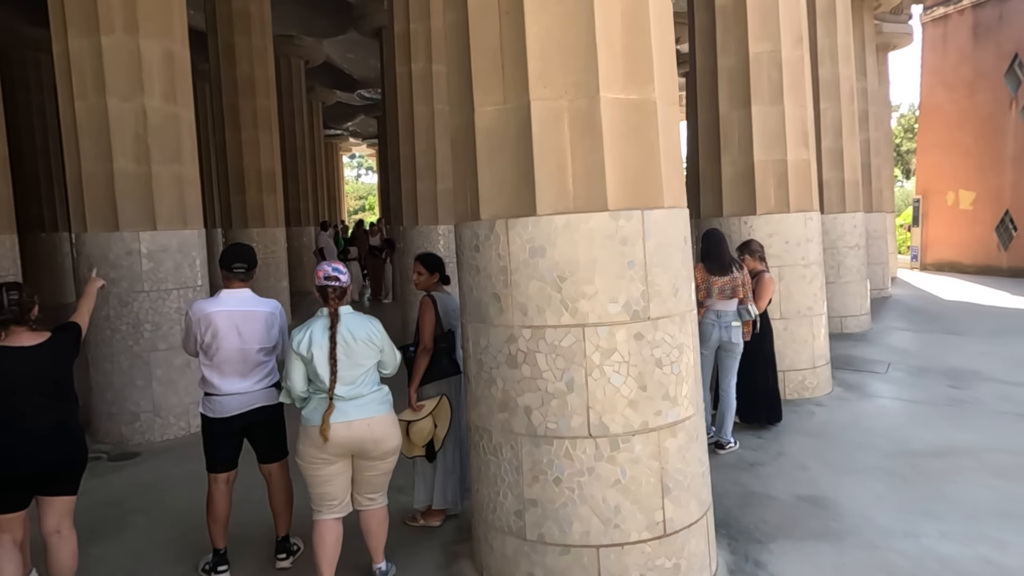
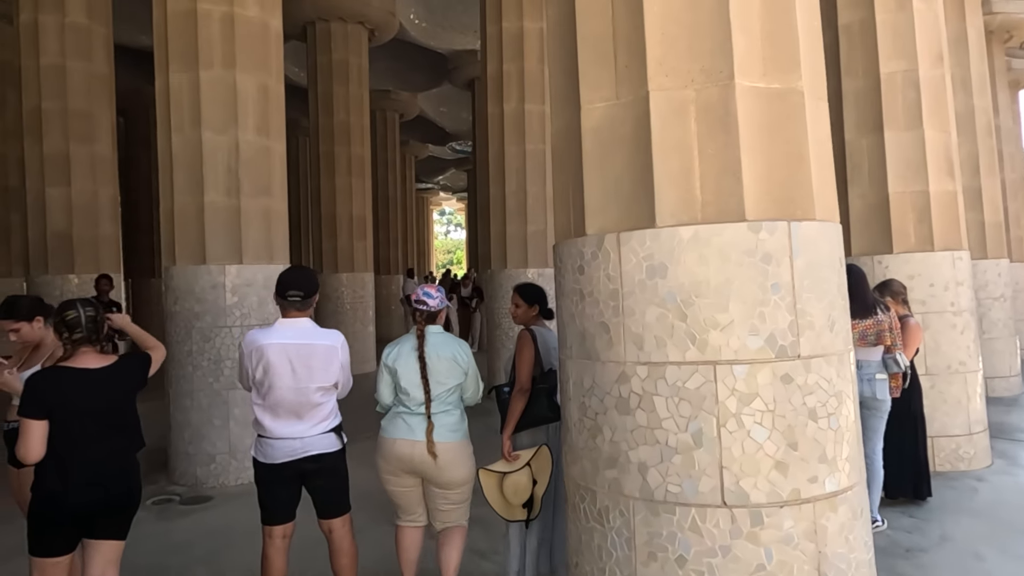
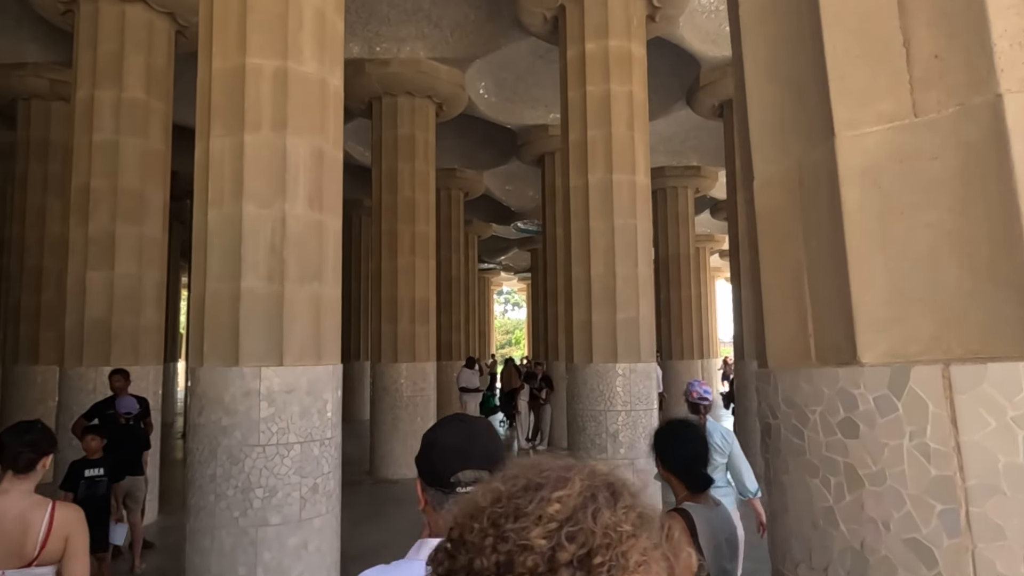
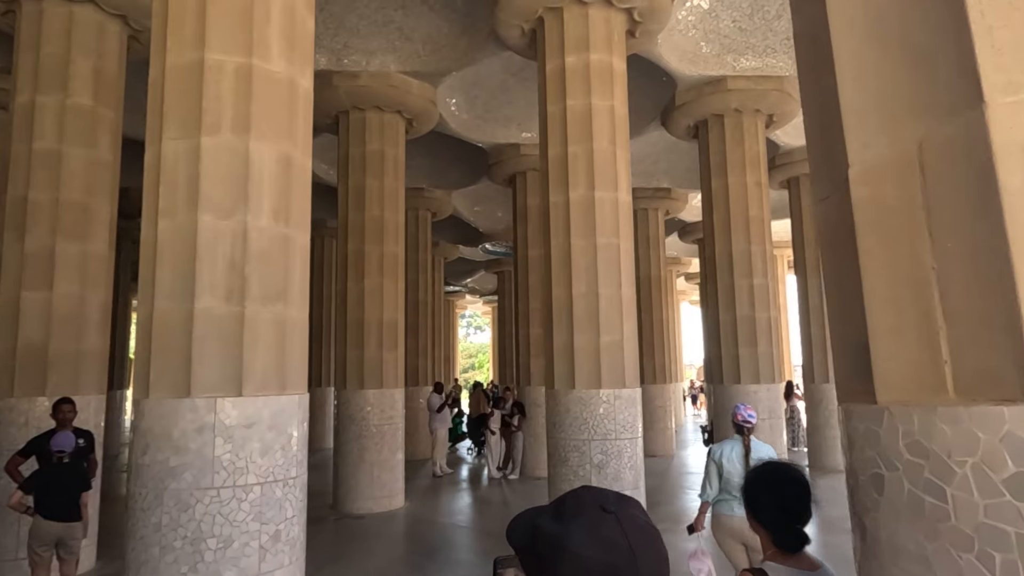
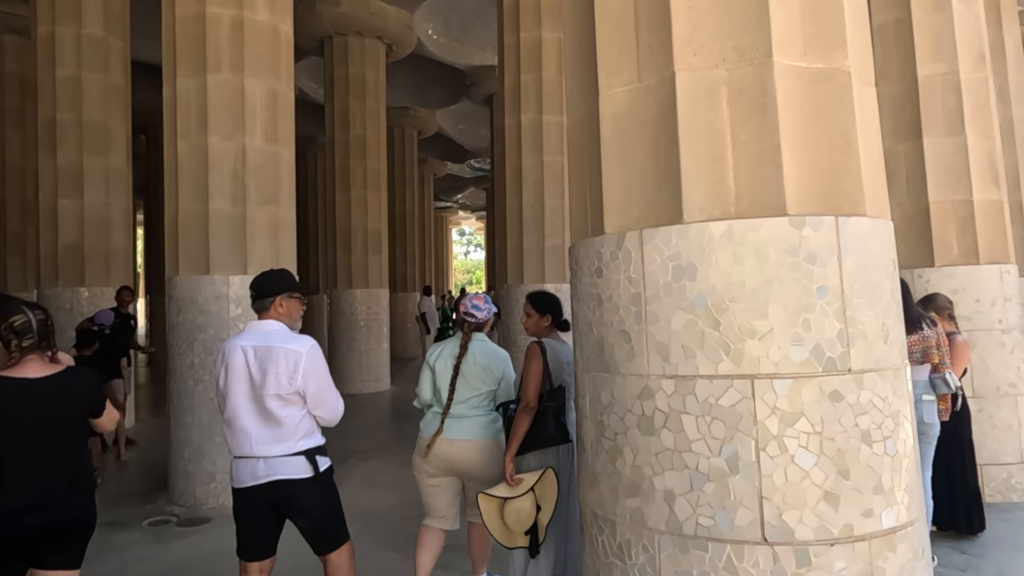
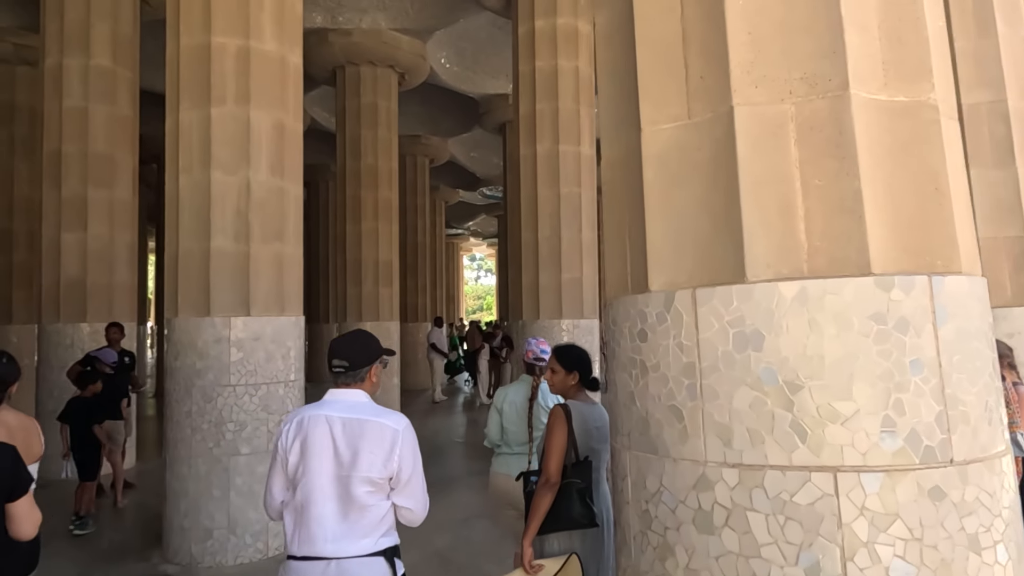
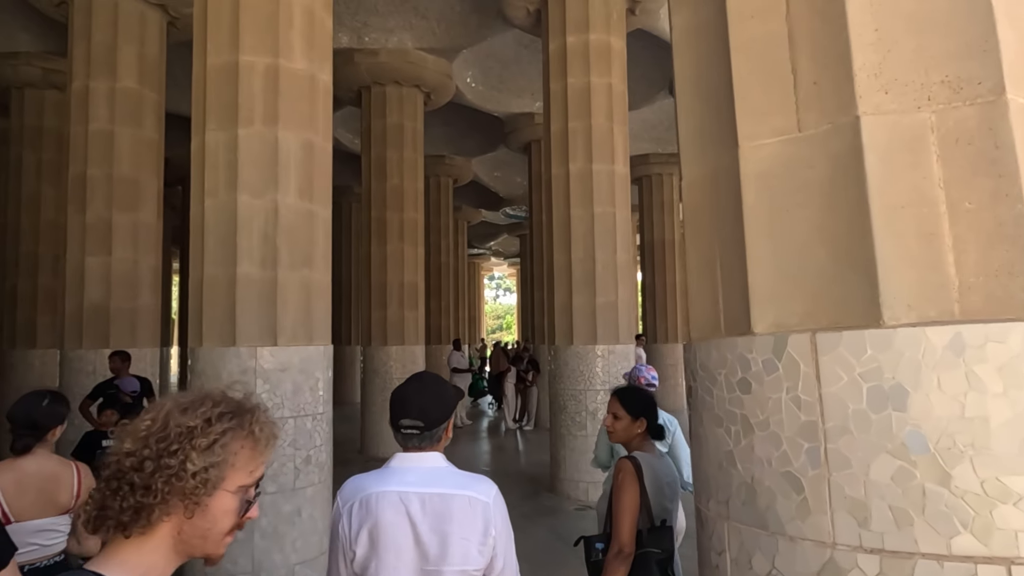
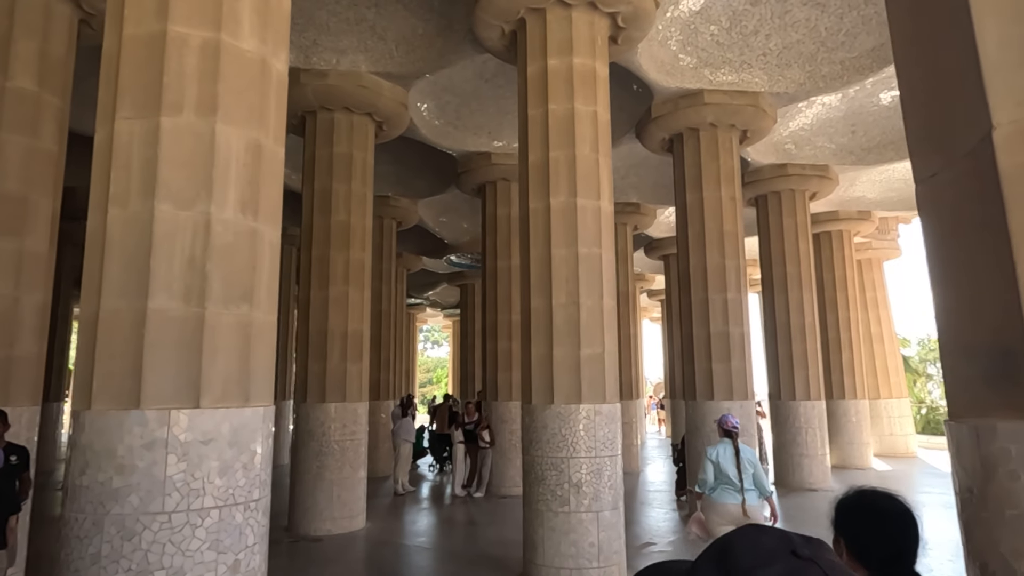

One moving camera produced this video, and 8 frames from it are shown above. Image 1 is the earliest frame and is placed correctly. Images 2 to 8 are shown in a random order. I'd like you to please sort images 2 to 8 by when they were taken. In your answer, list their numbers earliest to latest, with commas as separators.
2, 5, 6, 7, 3, 4, 8
